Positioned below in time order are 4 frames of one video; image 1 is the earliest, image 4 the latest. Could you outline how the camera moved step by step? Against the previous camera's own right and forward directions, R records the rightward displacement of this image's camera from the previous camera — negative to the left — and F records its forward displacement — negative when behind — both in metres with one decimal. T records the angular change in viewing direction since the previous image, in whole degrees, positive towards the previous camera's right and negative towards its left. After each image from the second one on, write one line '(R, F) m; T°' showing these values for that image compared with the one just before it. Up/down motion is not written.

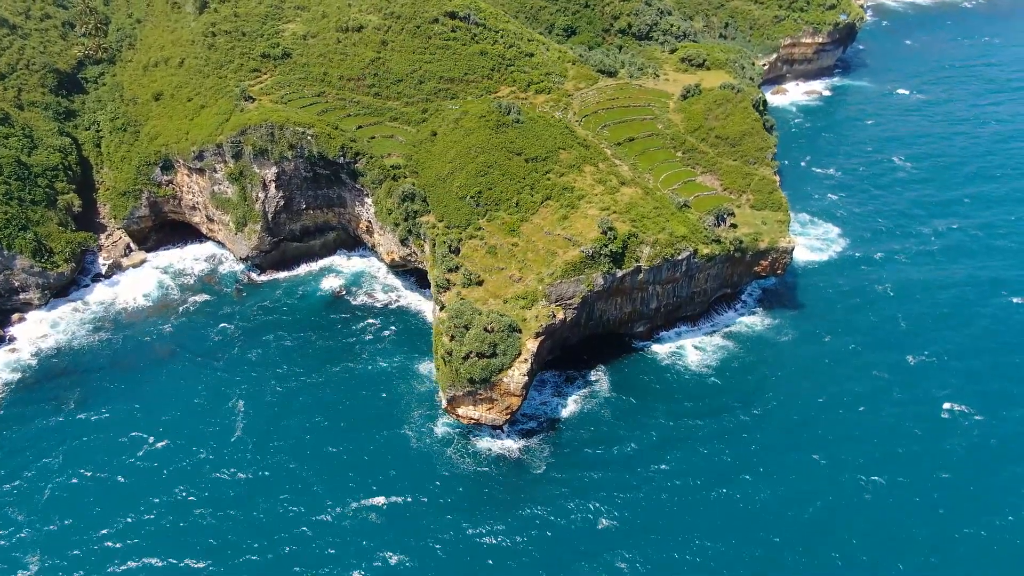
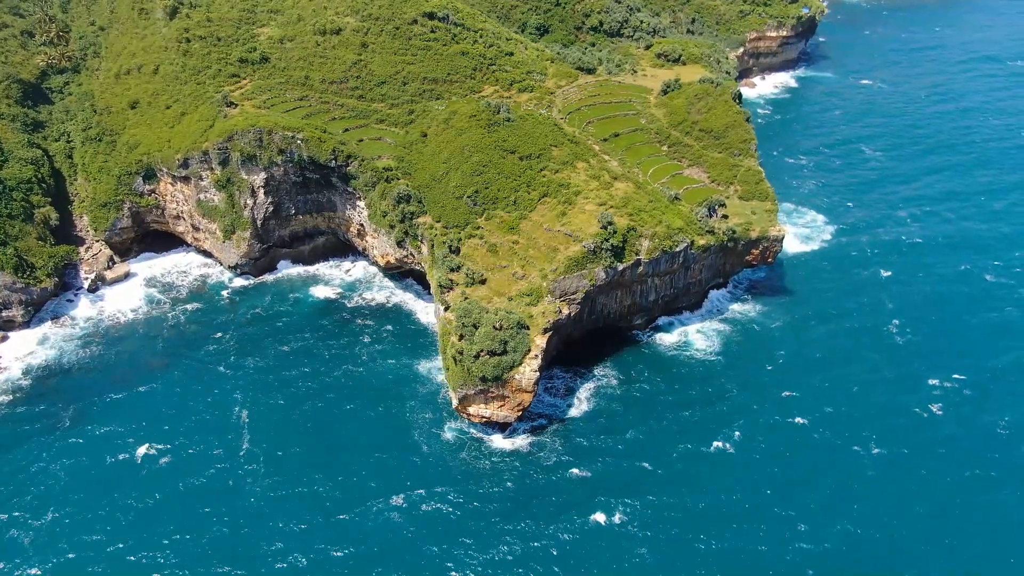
(-3.8, -0.2) m; +3°
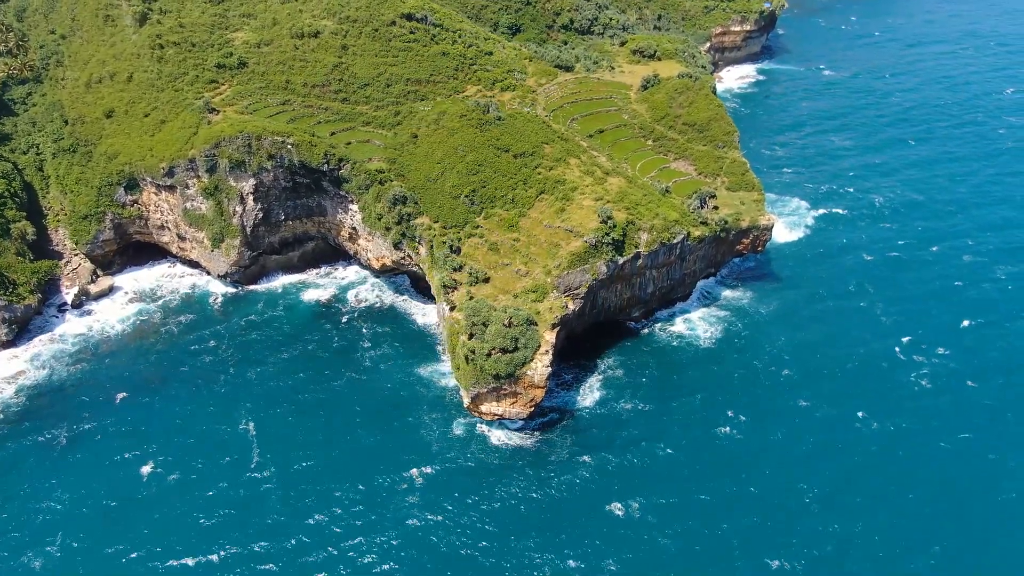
(-4.0, -0.2) m; +3°
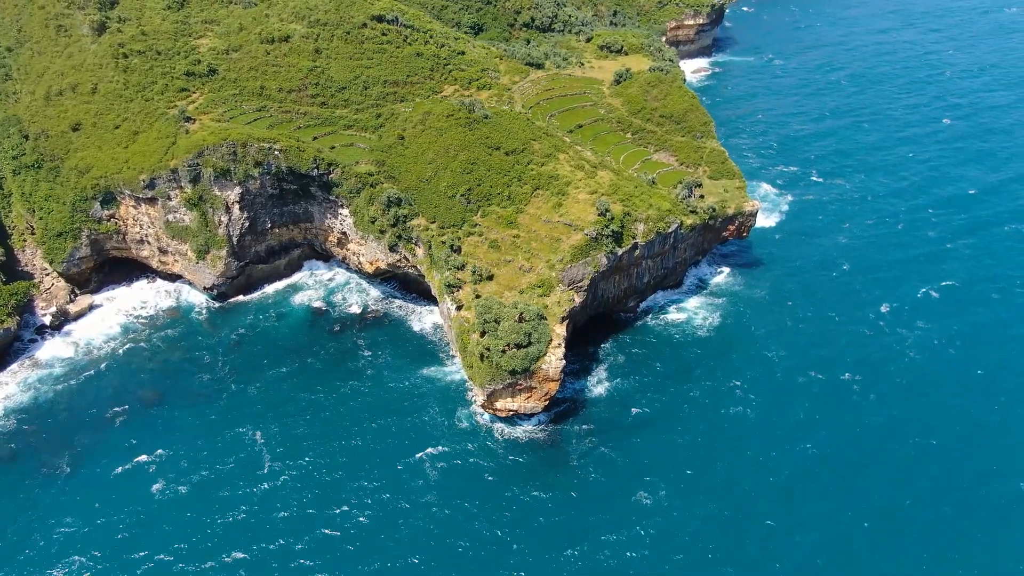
(-5.3, -0.3) m; +4°
